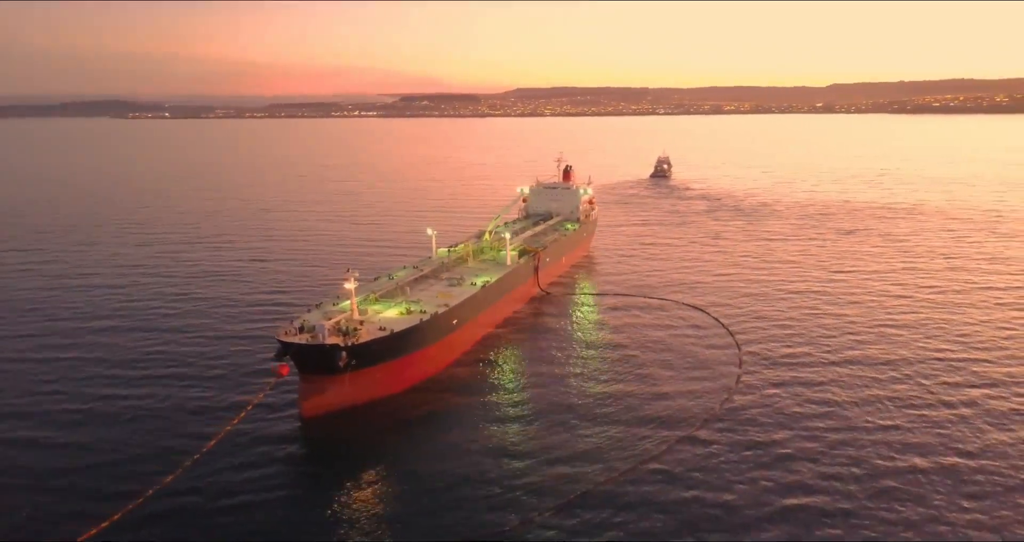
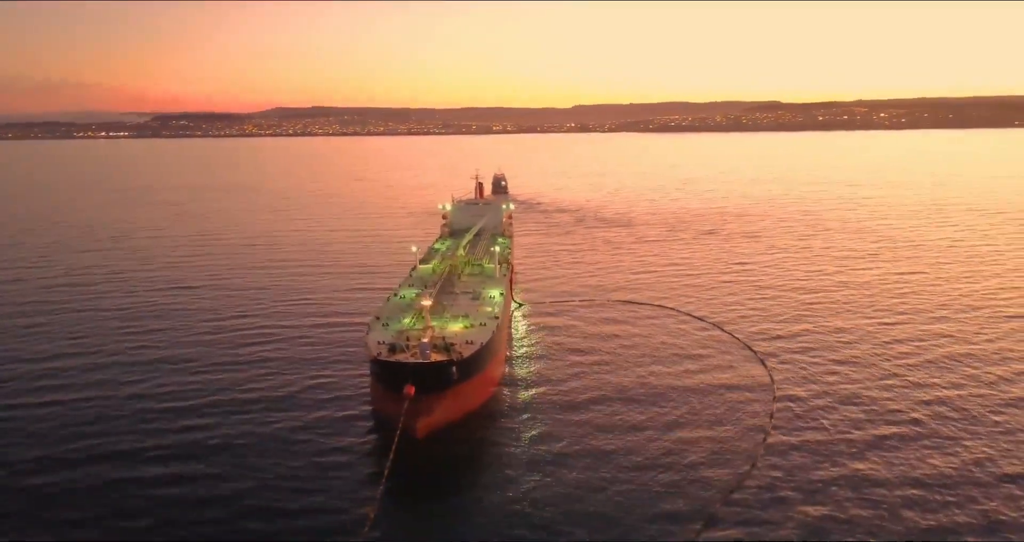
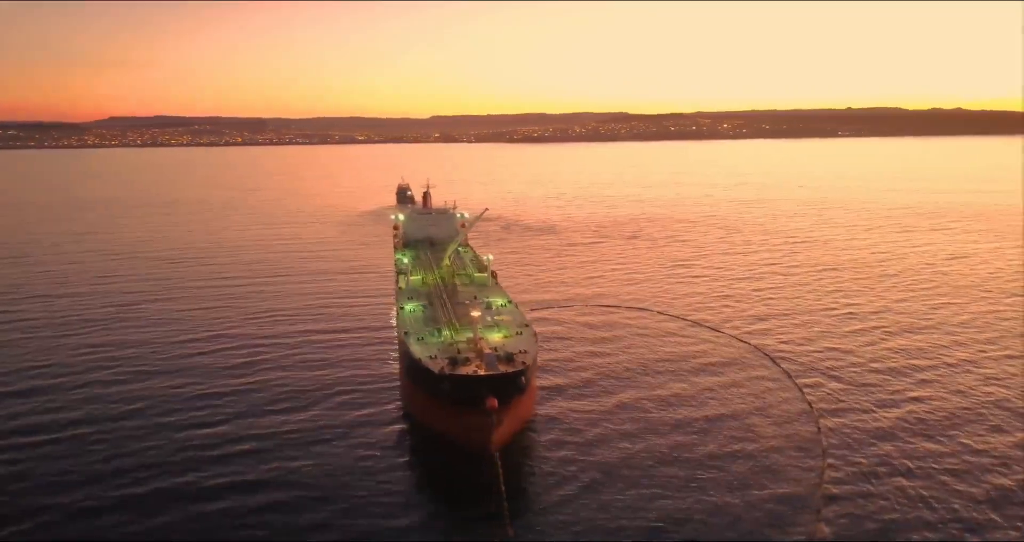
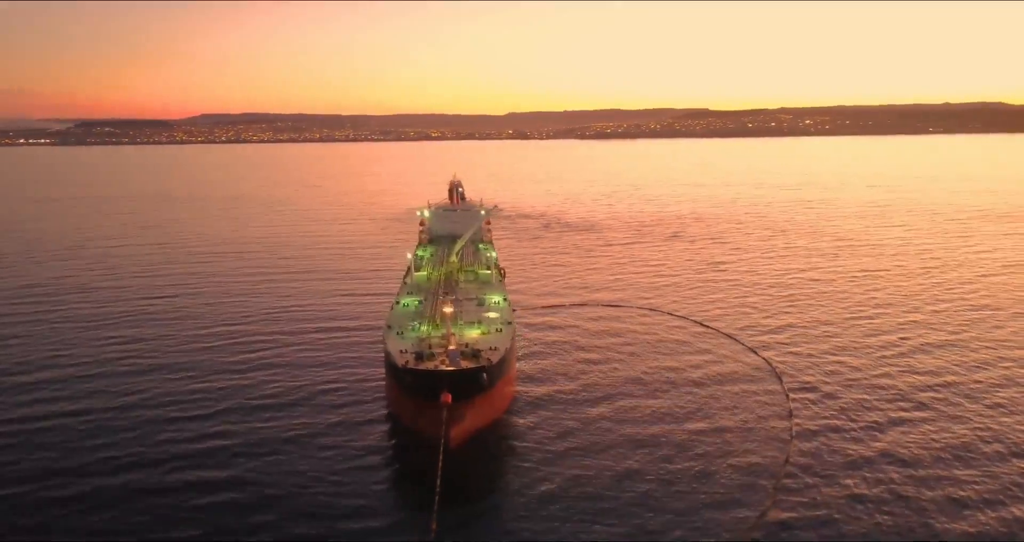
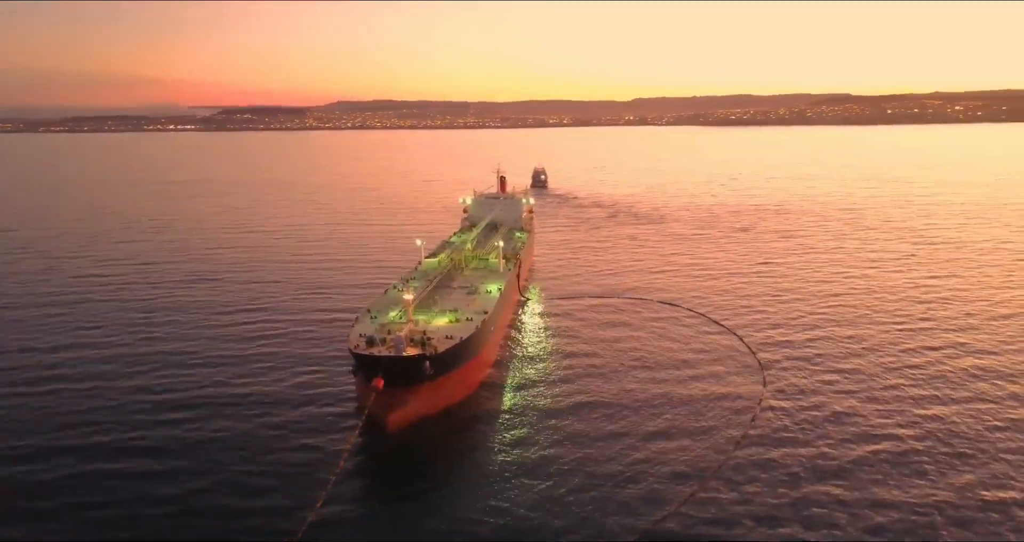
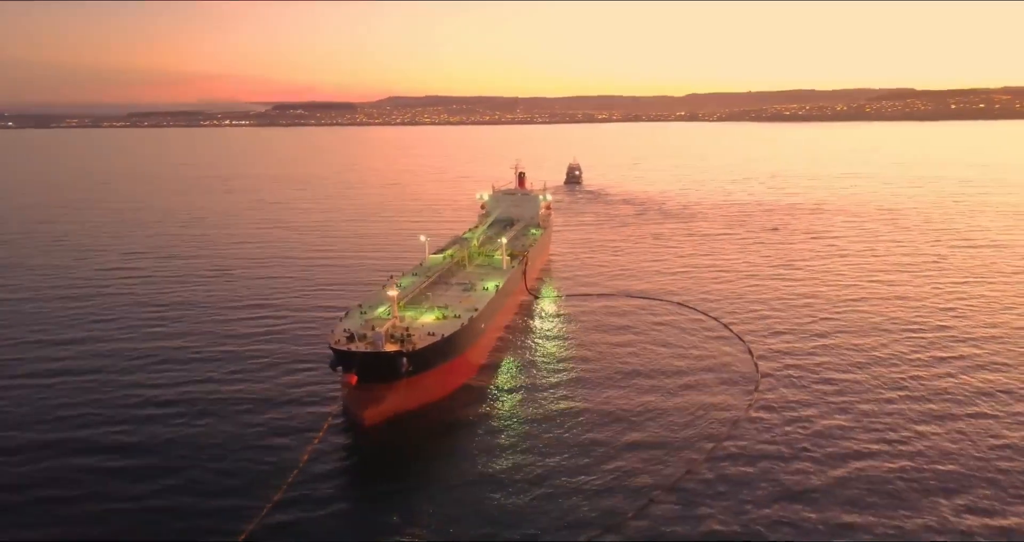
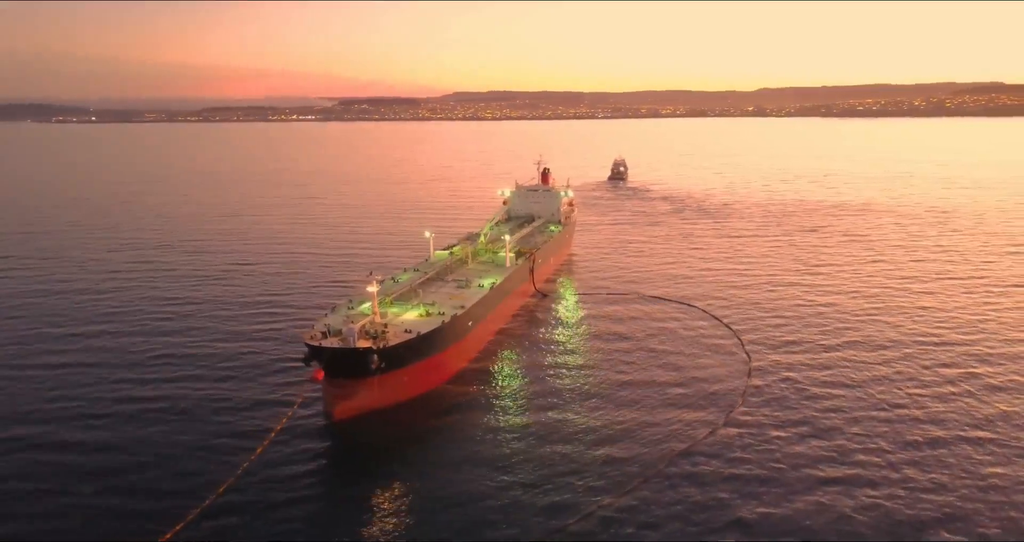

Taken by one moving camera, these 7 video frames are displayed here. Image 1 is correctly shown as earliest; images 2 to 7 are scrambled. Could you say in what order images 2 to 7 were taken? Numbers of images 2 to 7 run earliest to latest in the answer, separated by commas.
7, 6, 5, 2, 4, 3
